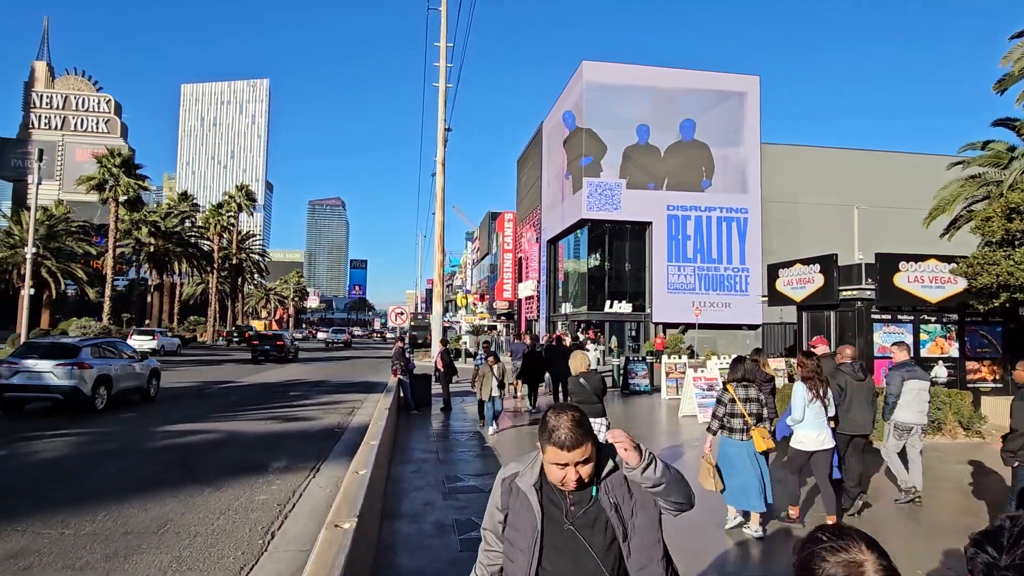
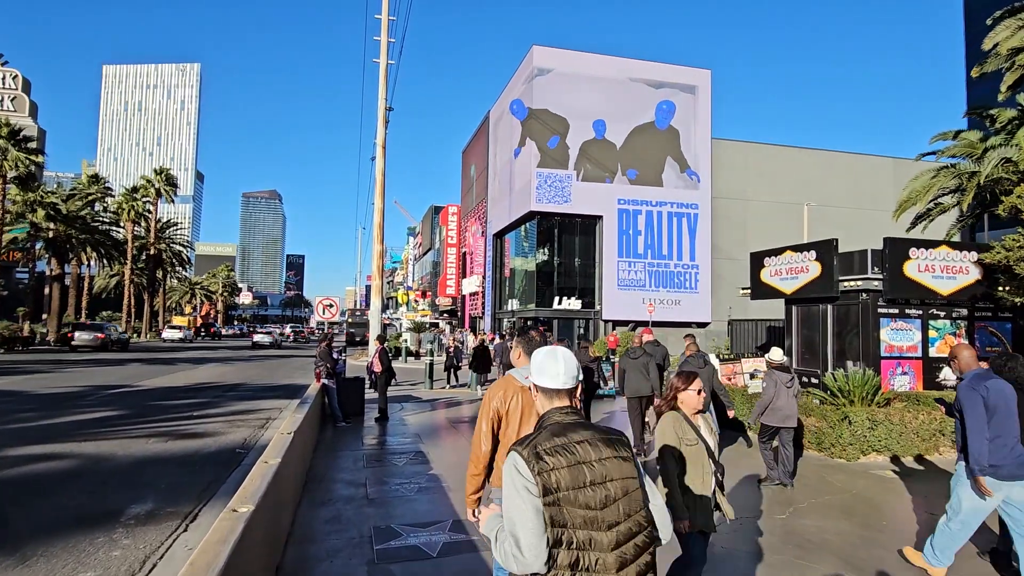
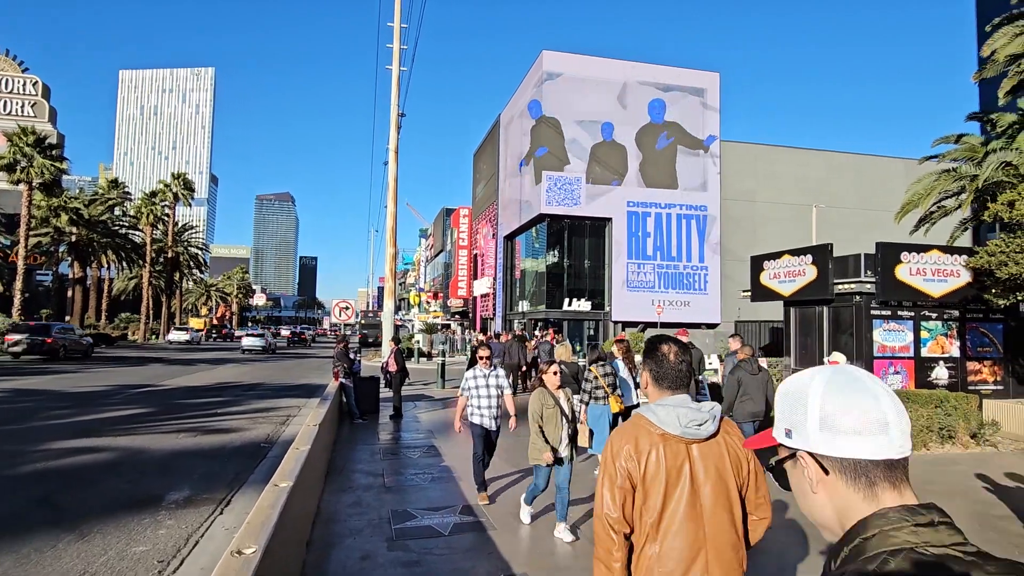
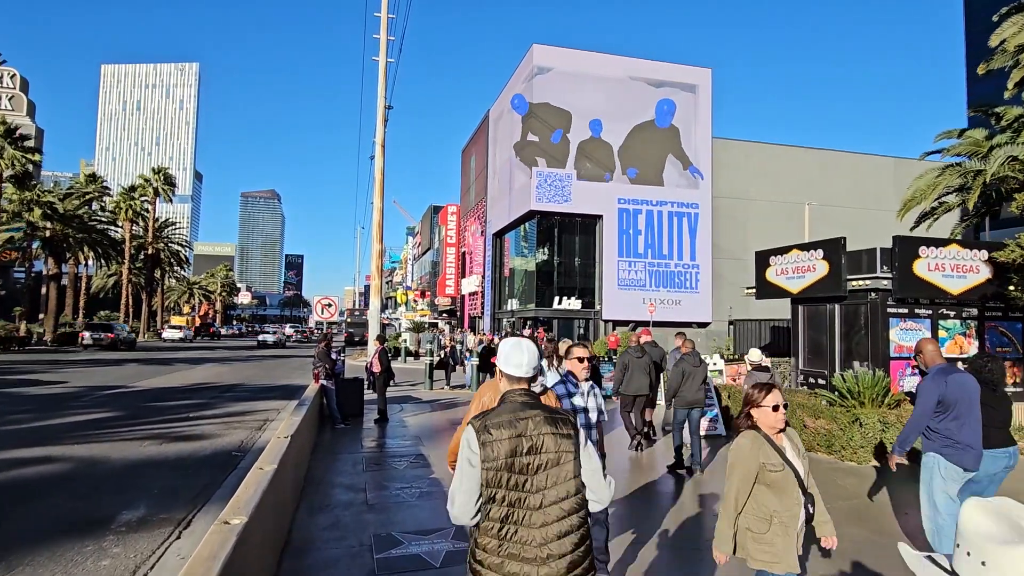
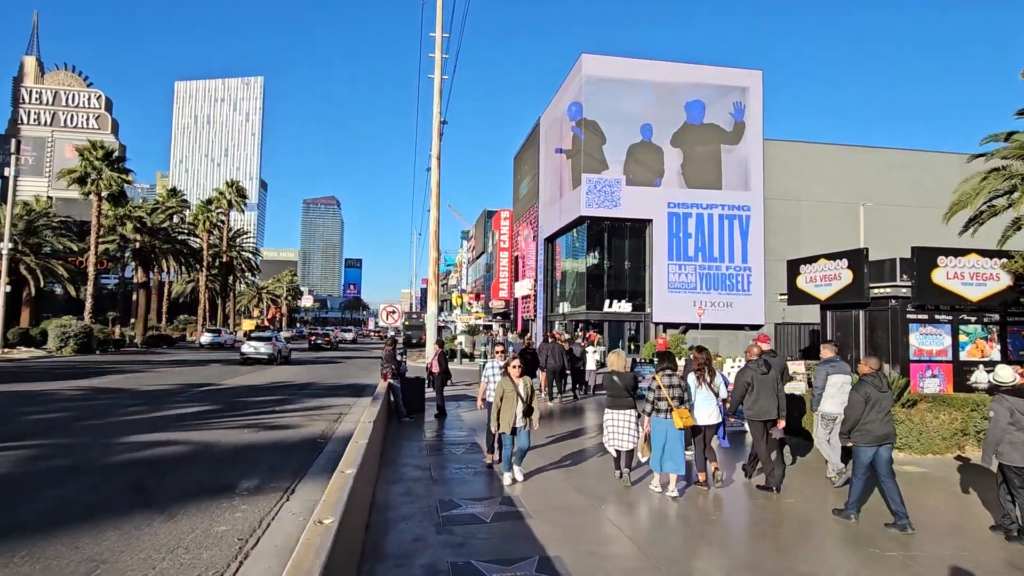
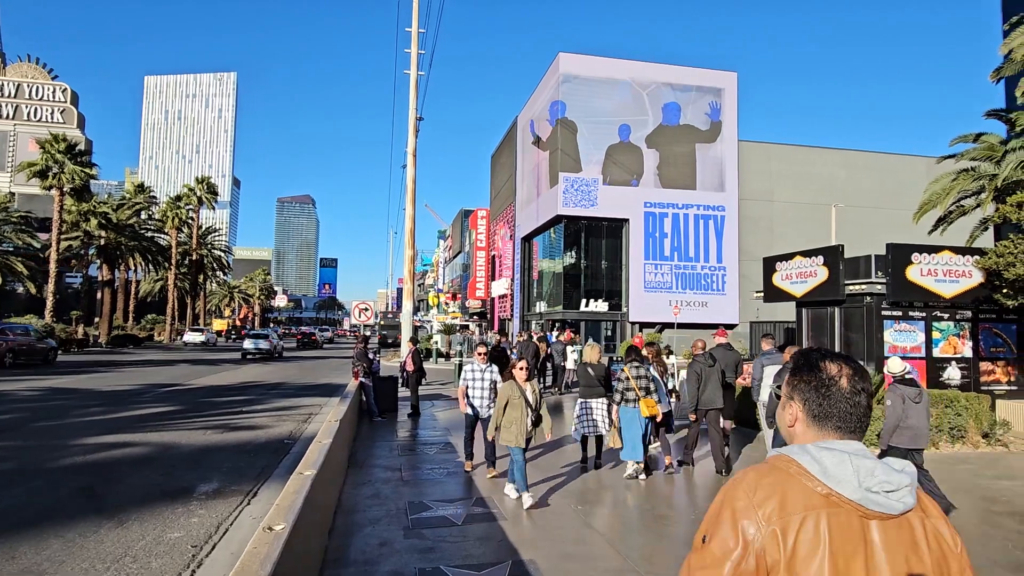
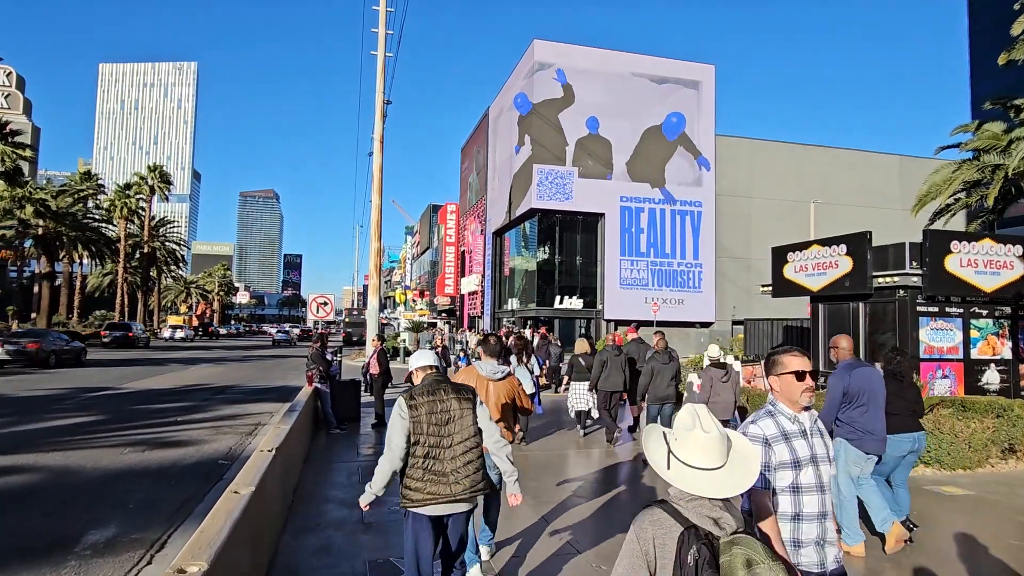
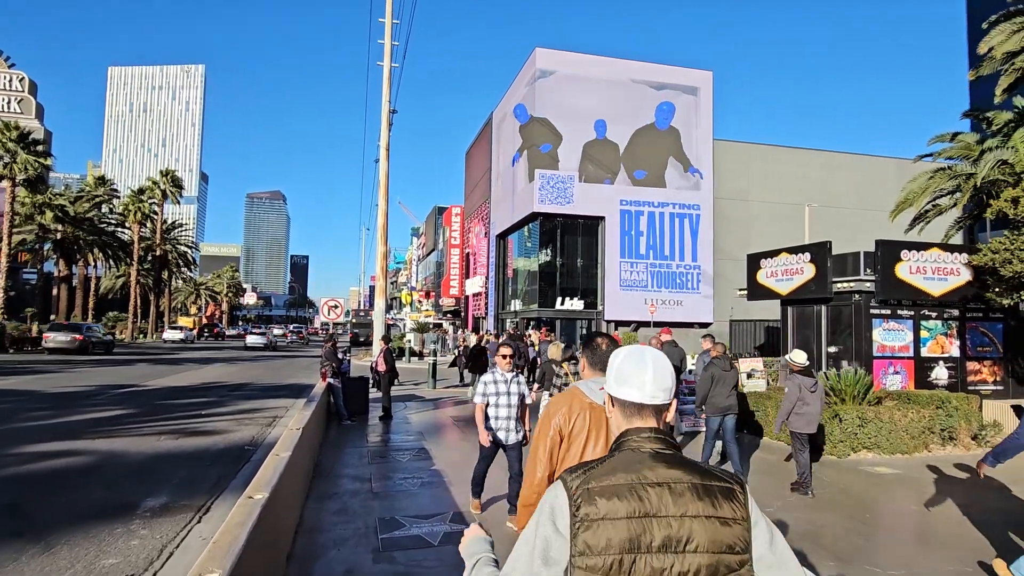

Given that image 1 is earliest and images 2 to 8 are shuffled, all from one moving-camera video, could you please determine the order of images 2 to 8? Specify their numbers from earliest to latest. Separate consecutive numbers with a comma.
5, 6, 3, 8, 2, 4, 7
